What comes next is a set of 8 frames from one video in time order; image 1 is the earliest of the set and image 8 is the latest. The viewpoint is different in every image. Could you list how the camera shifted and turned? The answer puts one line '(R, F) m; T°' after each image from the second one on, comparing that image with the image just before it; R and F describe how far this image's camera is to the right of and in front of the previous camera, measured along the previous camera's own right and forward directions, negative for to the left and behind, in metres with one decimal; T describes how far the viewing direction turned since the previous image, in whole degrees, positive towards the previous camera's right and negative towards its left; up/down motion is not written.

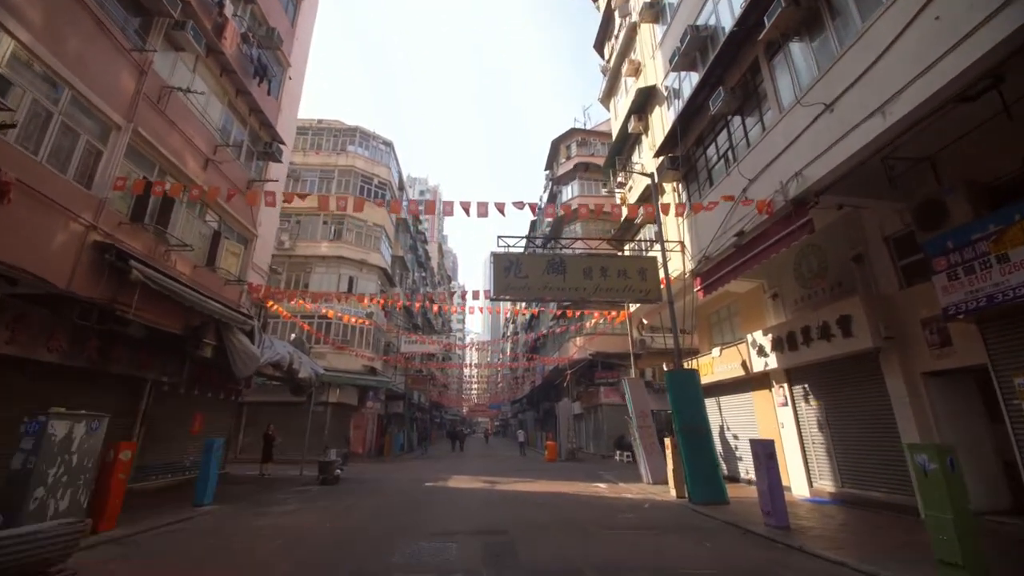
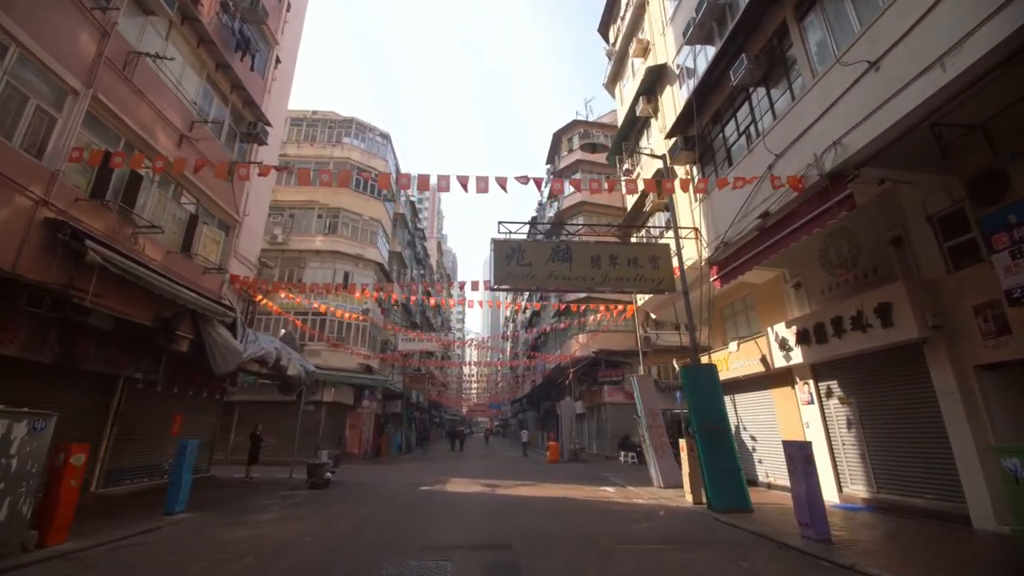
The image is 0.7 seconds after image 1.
(-0.1, +0.8) m; 0°
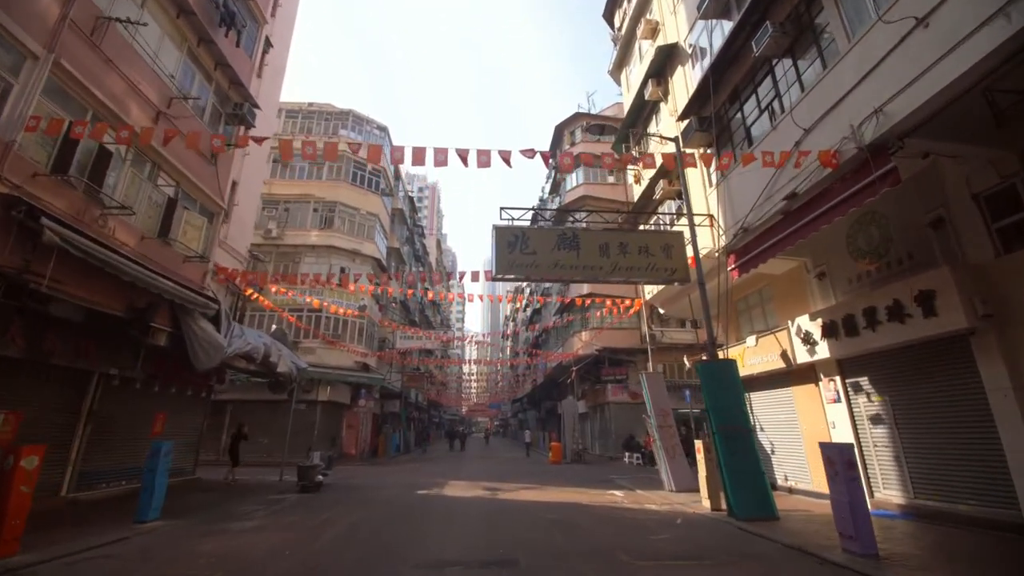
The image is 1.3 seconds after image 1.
(-0.1, +0.7) m; 0°
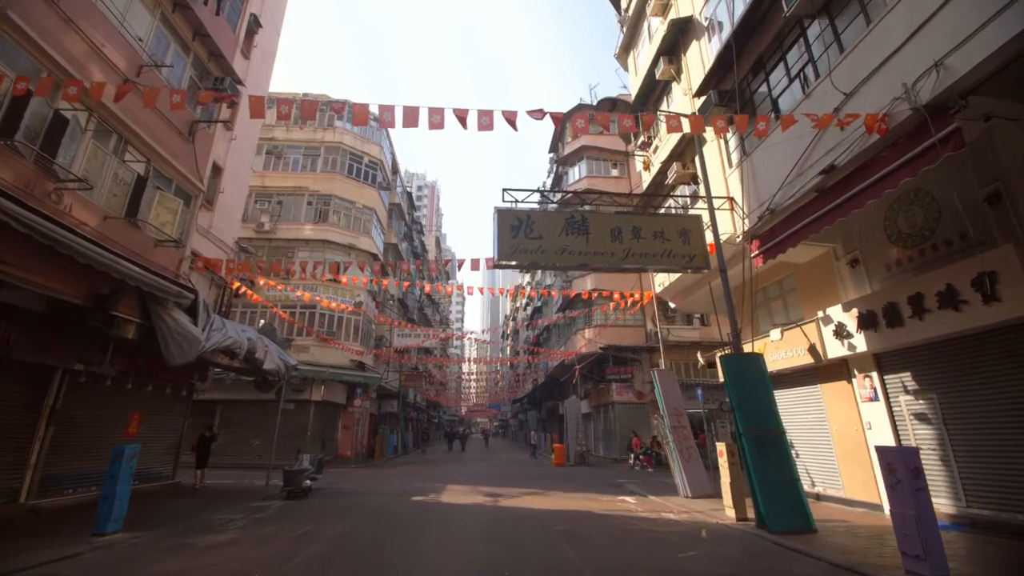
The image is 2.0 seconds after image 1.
(-0.1, +0.8) m; 0°
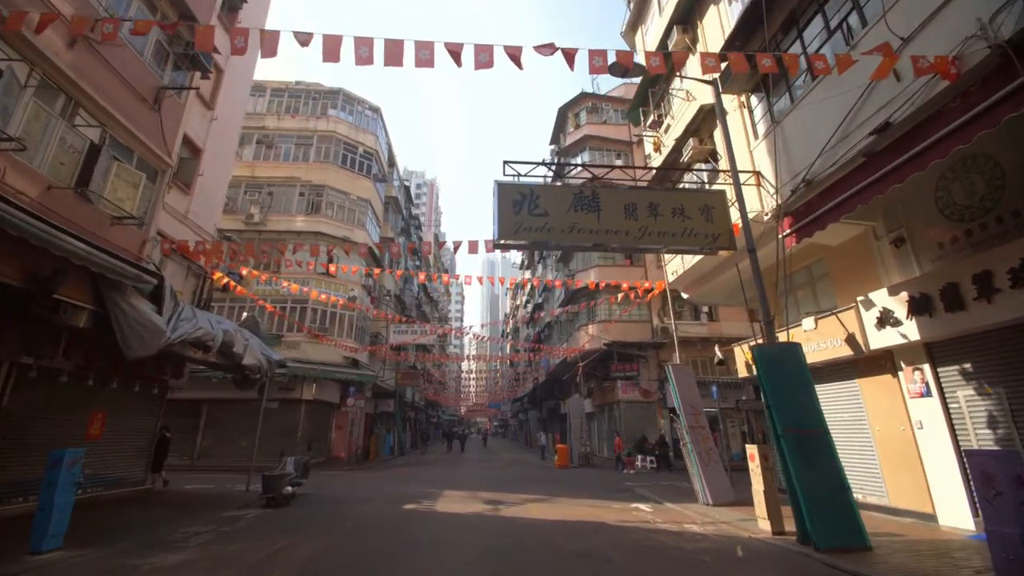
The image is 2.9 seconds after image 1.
(-0.1, +1.0) m; 0°
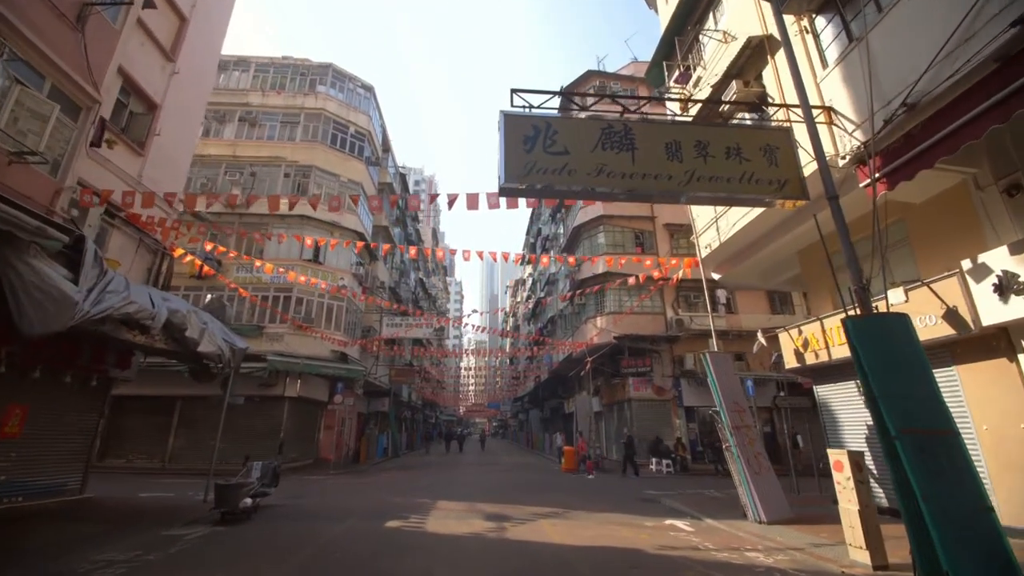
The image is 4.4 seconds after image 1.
(-0.2, +1.7) m; 0°
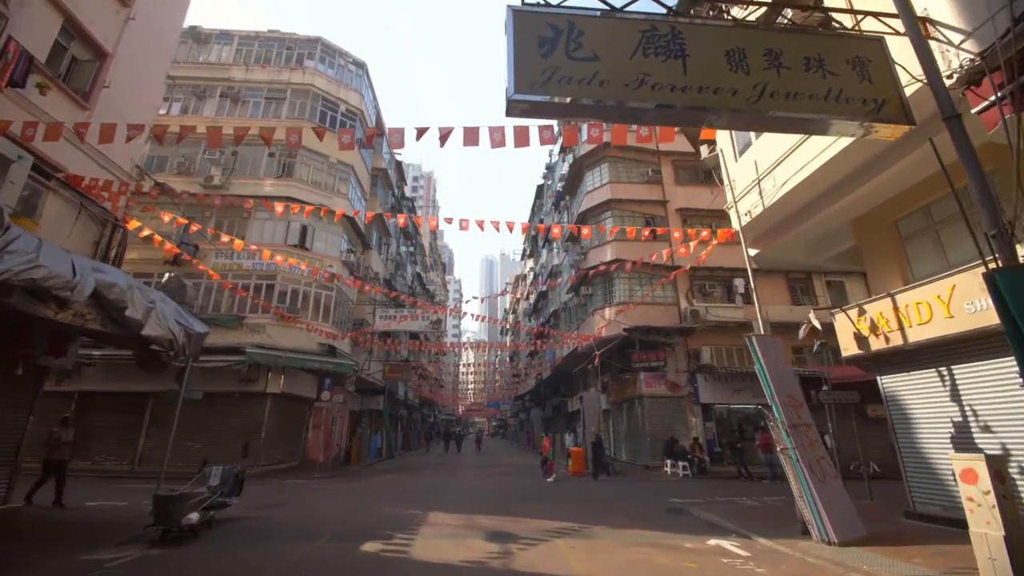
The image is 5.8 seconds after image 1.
(-0.2, +1.5) m; 0°
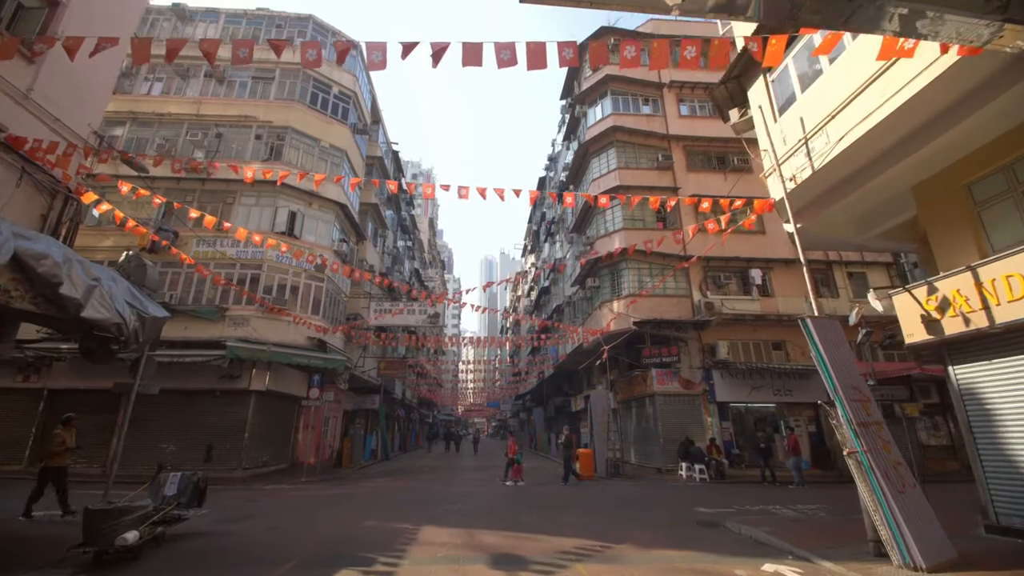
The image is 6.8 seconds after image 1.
(-0.2, +1.2) m; 0°
